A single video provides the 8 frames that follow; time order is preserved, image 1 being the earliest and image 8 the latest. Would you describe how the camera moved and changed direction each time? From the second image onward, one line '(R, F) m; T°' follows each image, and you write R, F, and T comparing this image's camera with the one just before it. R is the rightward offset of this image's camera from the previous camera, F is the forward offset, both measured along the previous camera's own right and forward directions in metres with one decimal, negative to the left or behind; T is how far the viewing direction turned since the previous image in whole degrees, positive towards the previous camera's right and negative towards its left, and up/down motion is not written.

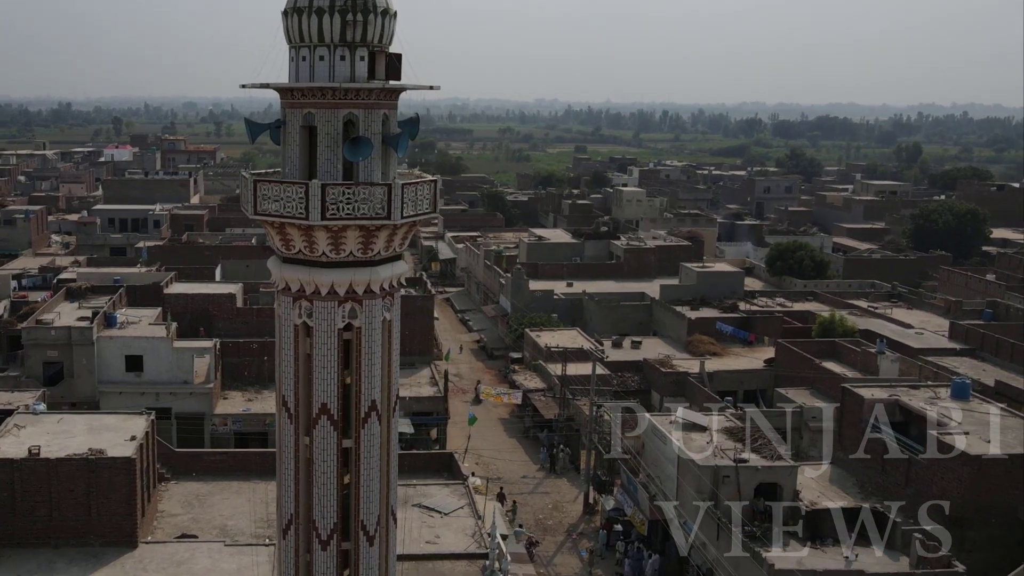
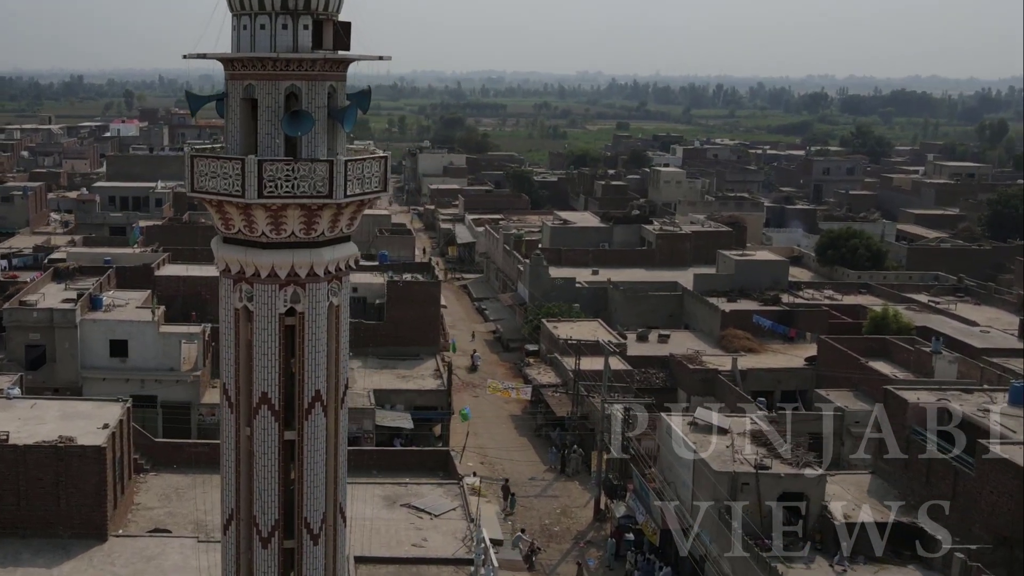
(+1.4, +1.2) m; -5°
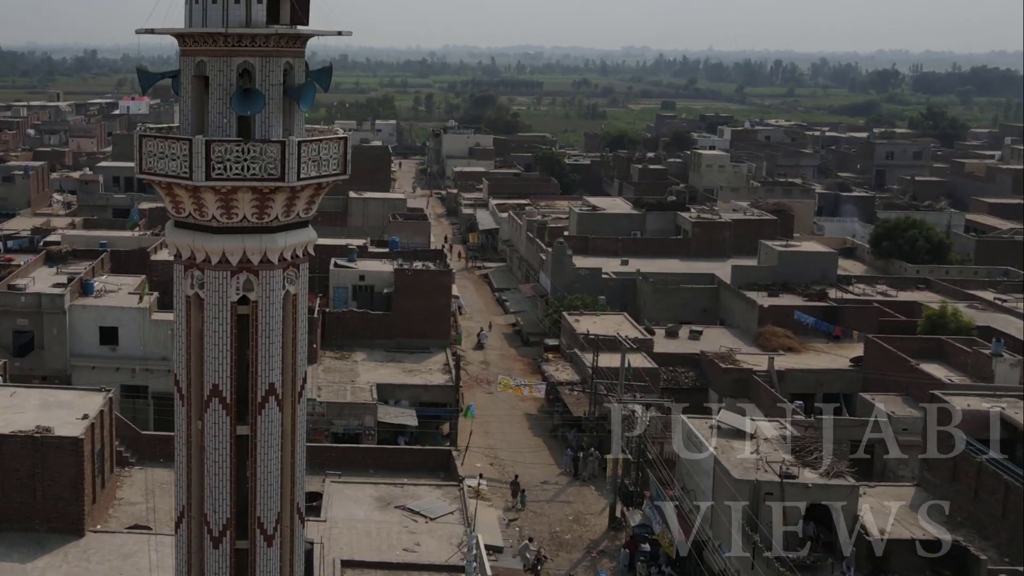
(+1.1, +1.1) m; -5°
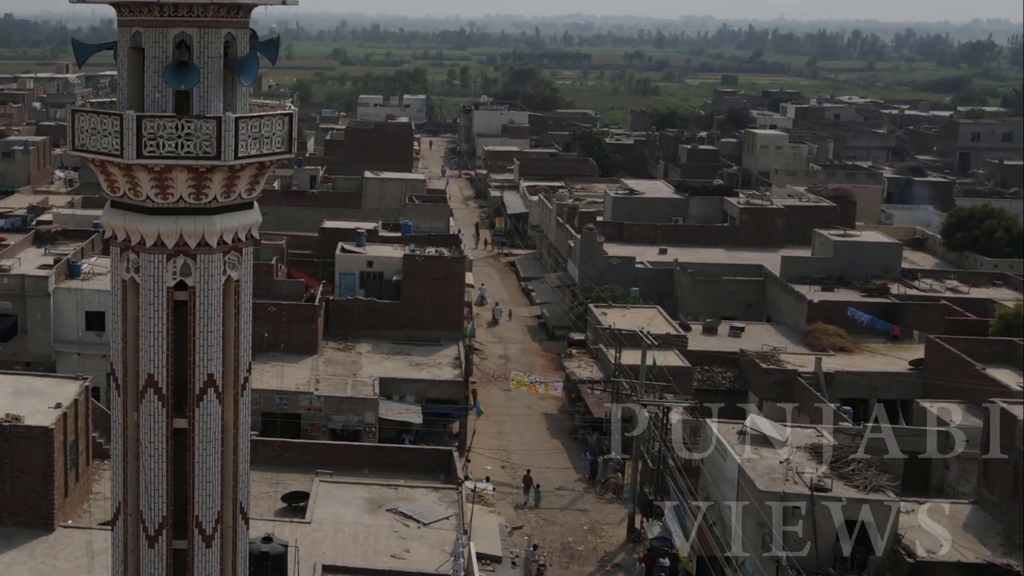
(+1.3, +1.3) m; -6°
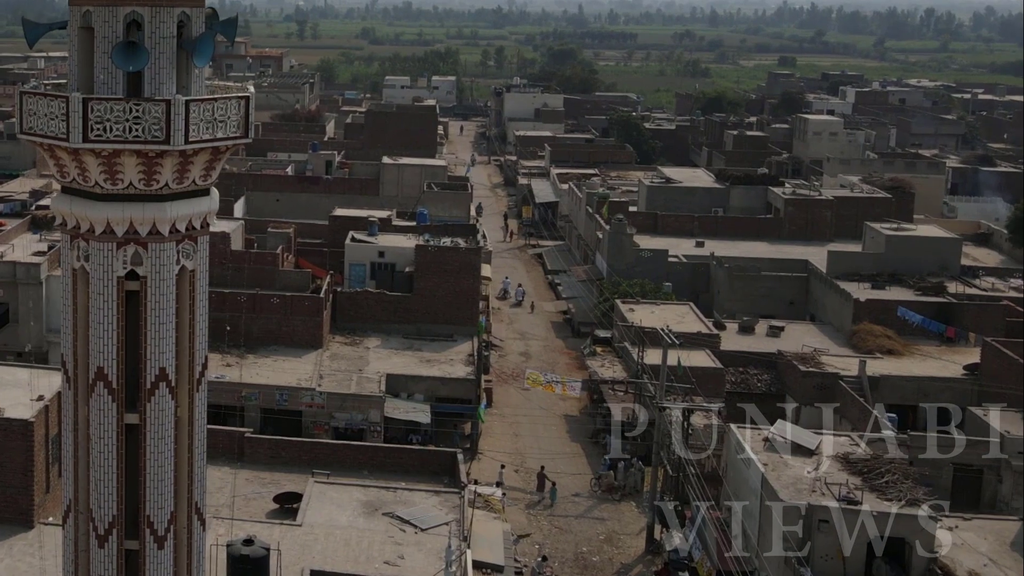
(+1.0, +0.9) m; -5°
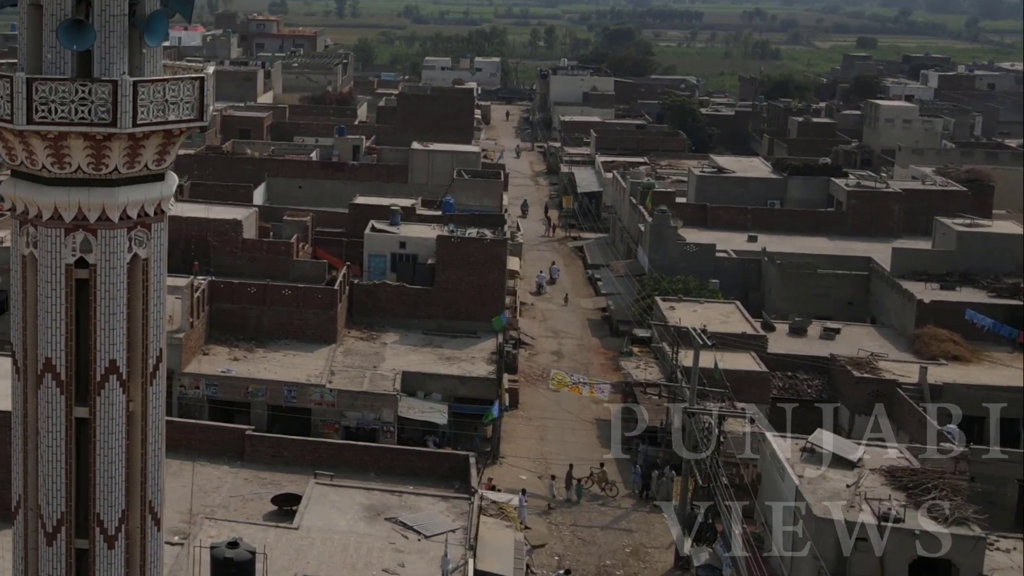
(+1.1, +0.9) m; -6°
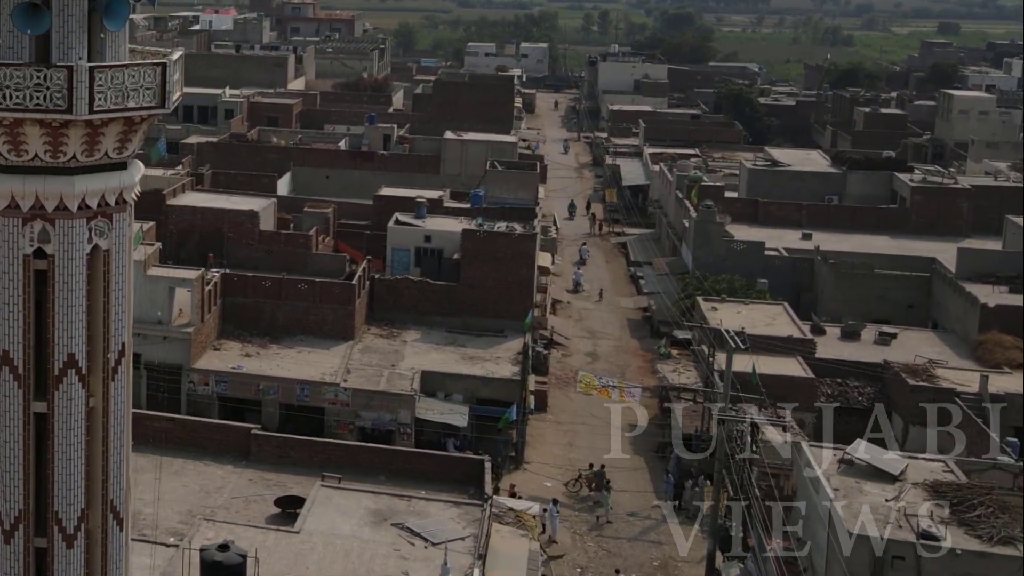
(+0.9, +0.7) m; -5°
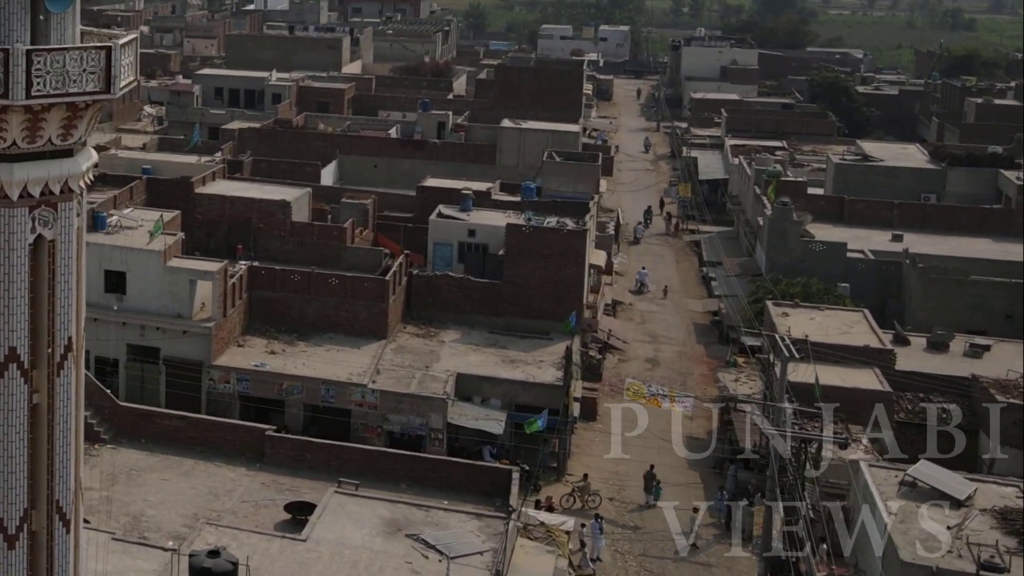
(+1.4, +1.0) m; -9°
